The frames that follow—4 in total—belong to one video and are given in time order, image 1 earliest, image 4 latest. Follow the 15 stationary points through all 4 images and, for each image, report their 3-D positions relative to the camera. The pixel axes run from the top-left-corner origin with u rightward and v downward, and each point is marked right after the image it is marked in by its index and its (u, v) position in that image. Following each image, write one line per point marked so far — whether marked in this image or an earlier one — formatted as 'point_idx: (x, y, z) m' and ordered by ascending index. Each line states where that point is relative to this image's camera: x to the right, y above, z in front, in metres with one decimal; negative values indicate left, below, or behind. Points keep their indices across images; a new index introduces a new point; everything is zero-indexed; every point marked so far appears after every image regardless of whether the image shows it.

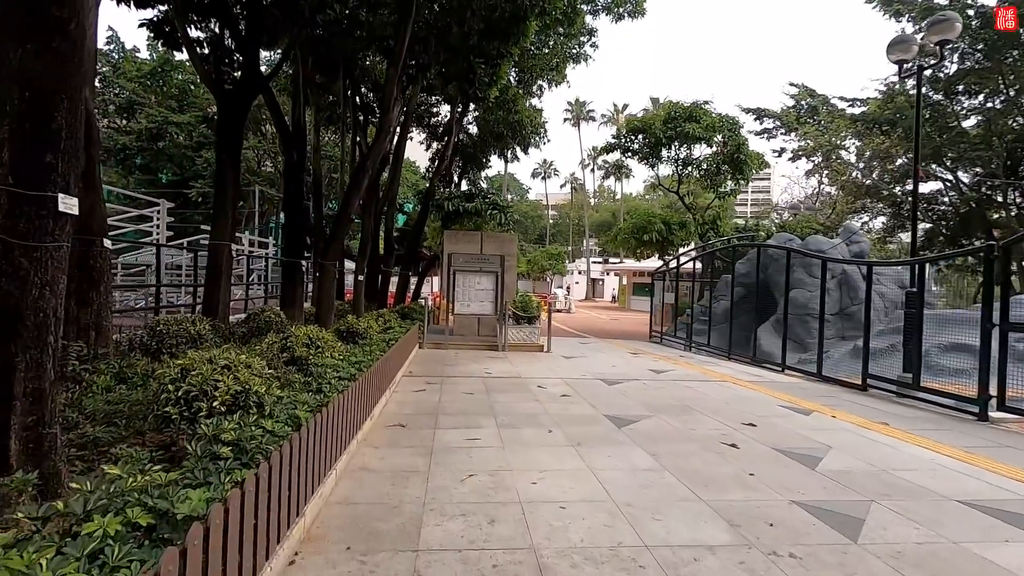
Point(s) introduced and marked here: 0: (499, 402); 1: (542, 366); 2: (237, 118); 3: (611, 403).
0: (-0.2, -1.5, +7.0) m
1: (+0.6, -1.5, +10.6) m
2: (-4.8, +2.9, +9.3) m
3: (+1.3, -1.5, +7.0) m
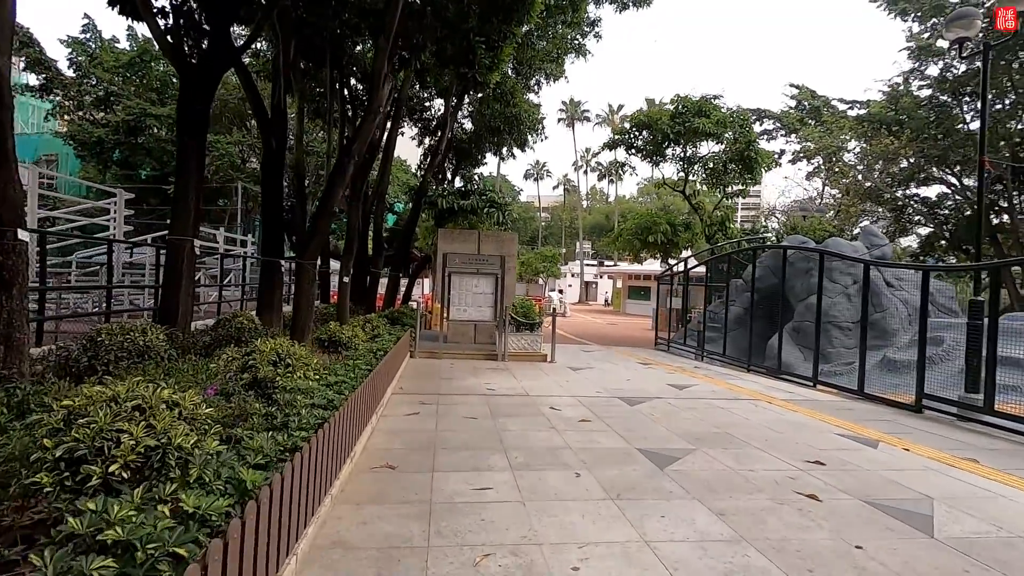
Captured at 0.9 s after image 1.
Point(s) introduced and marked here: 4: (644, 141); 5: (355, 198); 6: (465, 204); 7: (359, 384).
0: (0.0, -1.5, +5.9) m
1: (+0.7, -1.6, +9.5) m
2: (-4.7, +2.9, +8.1) m
3: (+1.4, -1.6, +5.9) m
4: (+4.7, +5.3, +19.4) m
5: (-3.4, +1.9, +11.5) m
6: (-1.5, +2.7, +17.4) m
7: (-1.6, -1.0, +5.9) m
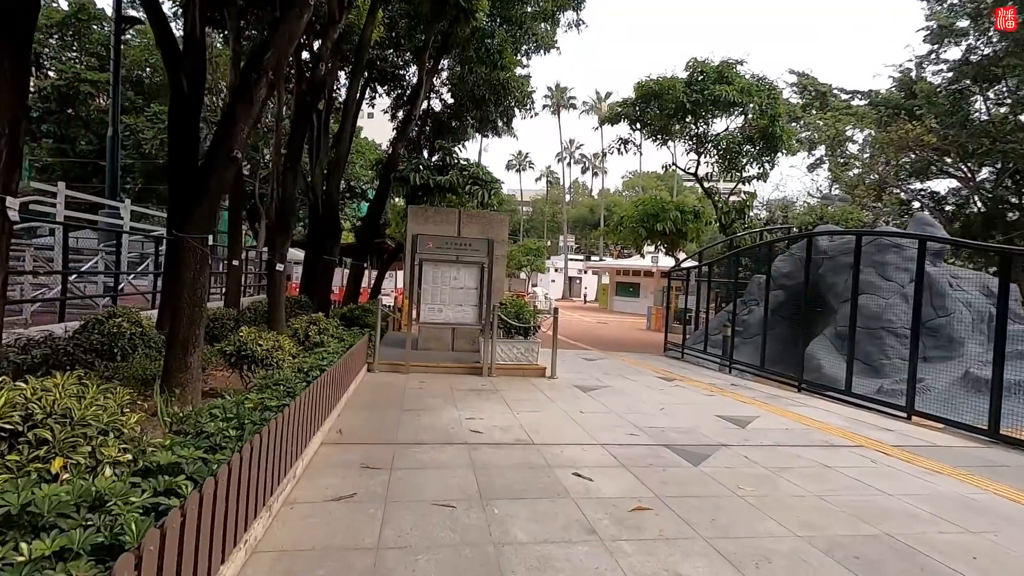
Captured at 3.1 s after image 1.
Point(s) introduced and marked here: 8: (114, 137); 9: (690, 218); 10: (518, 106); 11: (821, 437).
0: (0.0, -1.5, +3.1) m
1: (+0.6, -1.5, +6.8) m
2: (-4.6, +3.0, +5.2) m
3: (+1.5, -1.5, +3.3) m
4: (+4.3, +5.4, +16.8) m
5: (-3.5, +2.1, +8.6) m
6: (-1.9, +2.9, +14.6) m
7: (-1.6, -1.0, +3.1) m
8: (-9.5, +3.6, +12.8) m
9: (+6.1, +2.4, +18.4) m
10: (+0.2, +6.4, +18.8) m
11: (+3.5, -1.7, +6.1) m
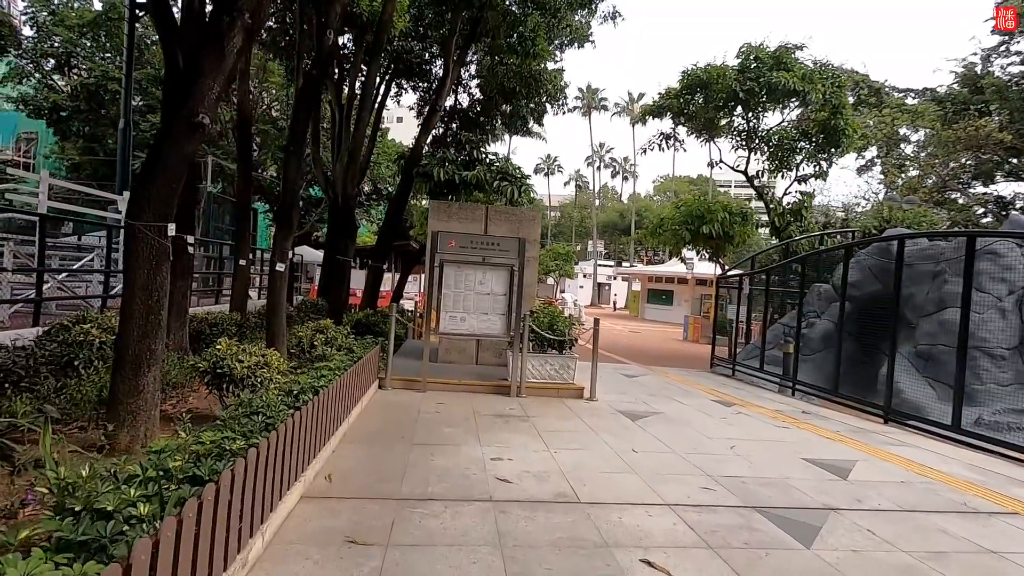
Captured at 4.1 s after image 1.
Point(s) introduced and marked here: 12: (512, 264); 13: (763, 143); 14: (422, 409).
0: (+0.2, -1.5, +1.9) m
1: (+0.9, -1.6, +5.5) m
2: (-4.3, +3.0, +4.2) m
3: (+1.7, -1.6, +1.9) m
4: (+5.3, +5.1, +15.4) m
5: (-3.0, +2.0, +7.6) m
6: (-1.1, +2.8, +13.5) m
7: (-1.4, -1.0, +1.9) m
8: (-8.7, +3.6, +12.1) m
9: (+7.0, +2.1, +16.9) m
10: (+1.3, +6.2, +17.6) m
11: (+3.8, -1.8, +4.6) m
12: (0.0, +0.4, +8.5) m
13: (+7.1, +4.1, +15.2) m
14: (-1.1, -1.5, +6.8) m
